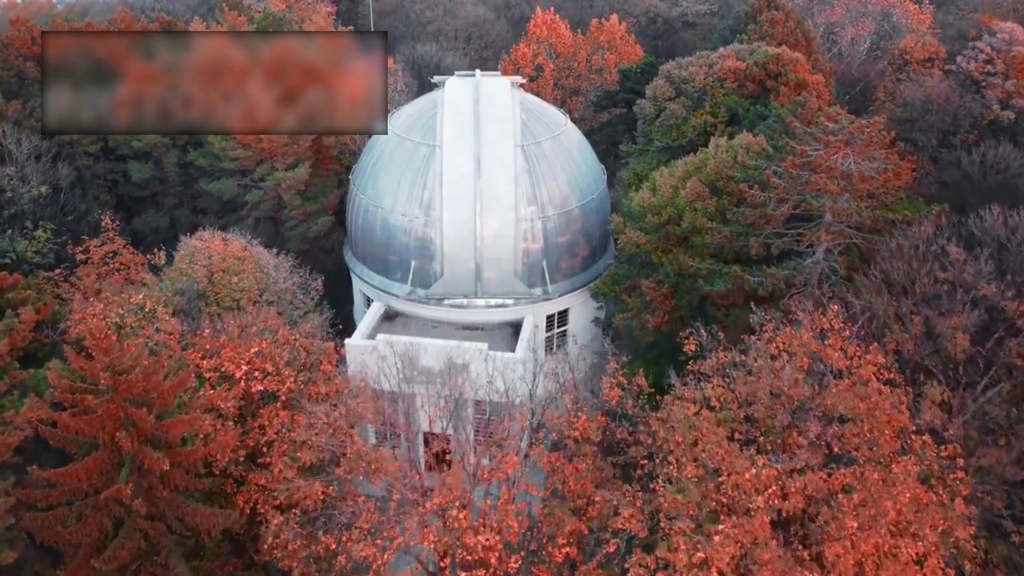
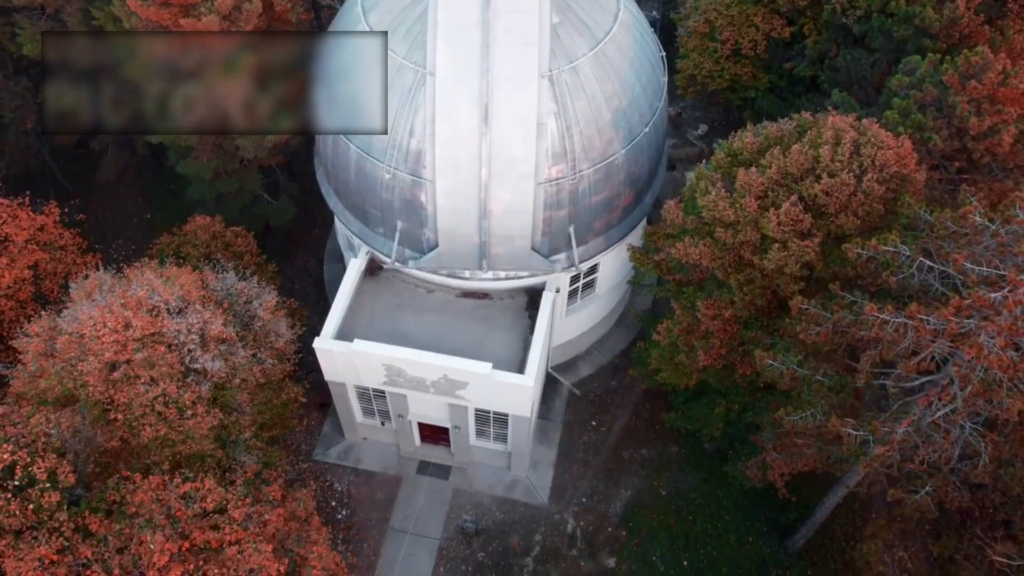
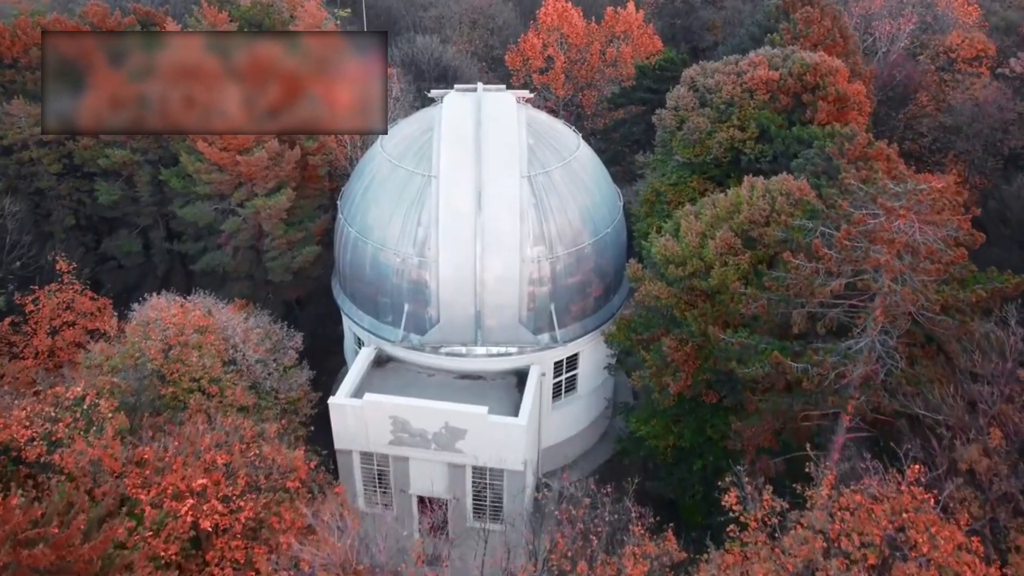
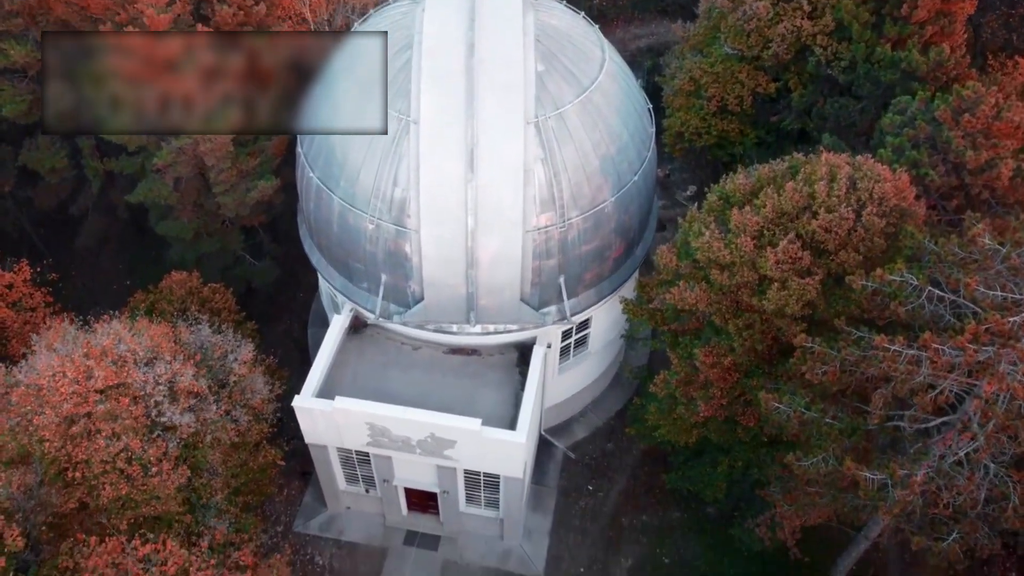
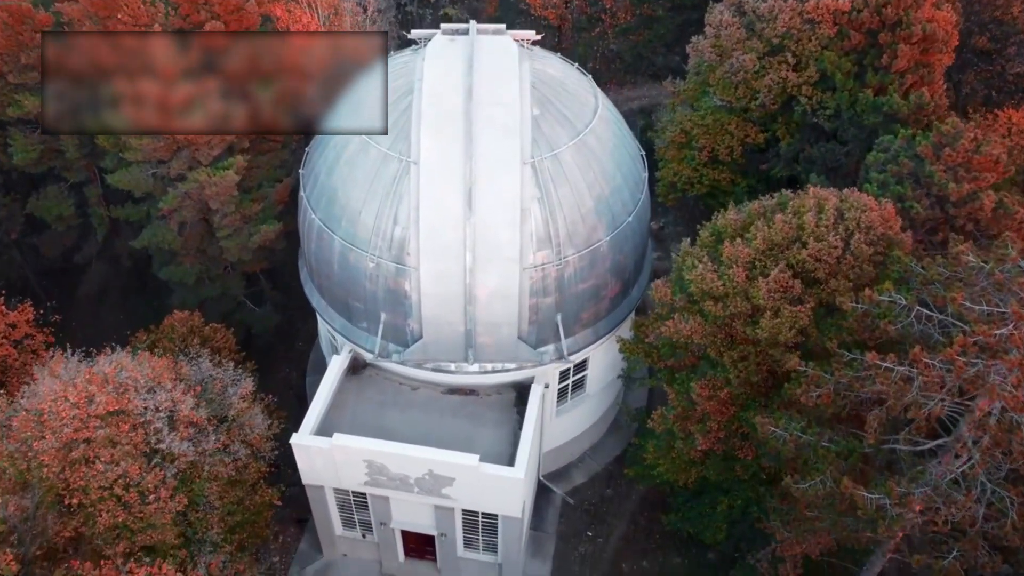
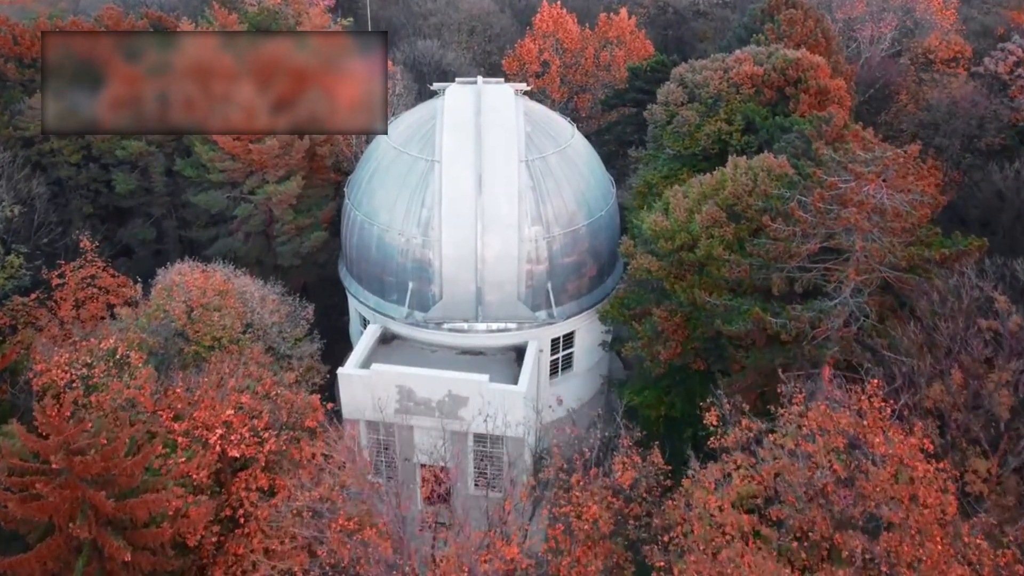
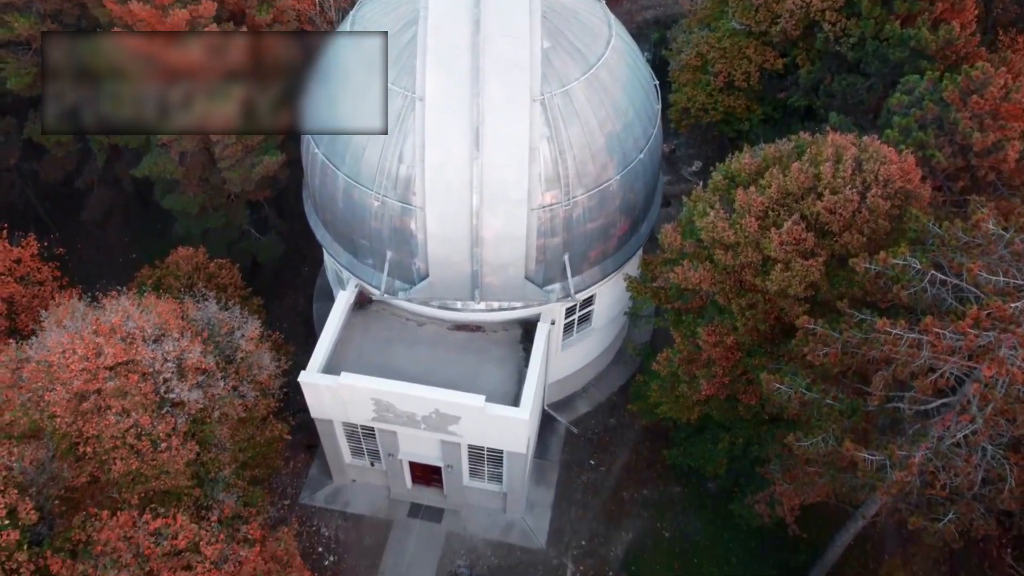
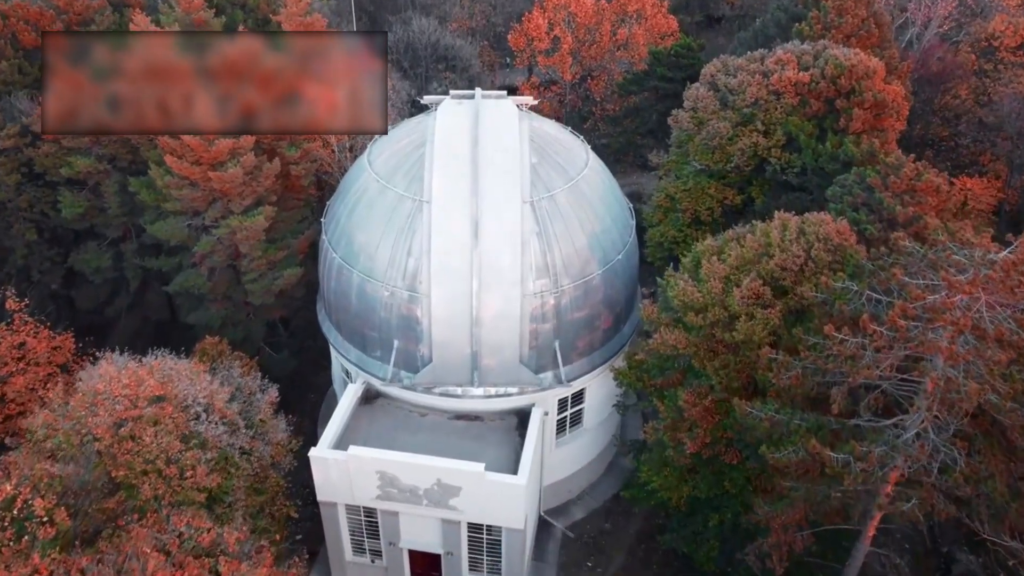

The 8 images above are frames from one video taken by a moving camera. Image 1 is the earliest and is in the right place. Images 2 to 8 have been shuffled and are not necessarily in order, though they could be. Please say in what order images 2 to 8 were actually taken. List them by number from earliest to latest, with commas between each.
6, 3, 8, 5, 4, 7, 2
